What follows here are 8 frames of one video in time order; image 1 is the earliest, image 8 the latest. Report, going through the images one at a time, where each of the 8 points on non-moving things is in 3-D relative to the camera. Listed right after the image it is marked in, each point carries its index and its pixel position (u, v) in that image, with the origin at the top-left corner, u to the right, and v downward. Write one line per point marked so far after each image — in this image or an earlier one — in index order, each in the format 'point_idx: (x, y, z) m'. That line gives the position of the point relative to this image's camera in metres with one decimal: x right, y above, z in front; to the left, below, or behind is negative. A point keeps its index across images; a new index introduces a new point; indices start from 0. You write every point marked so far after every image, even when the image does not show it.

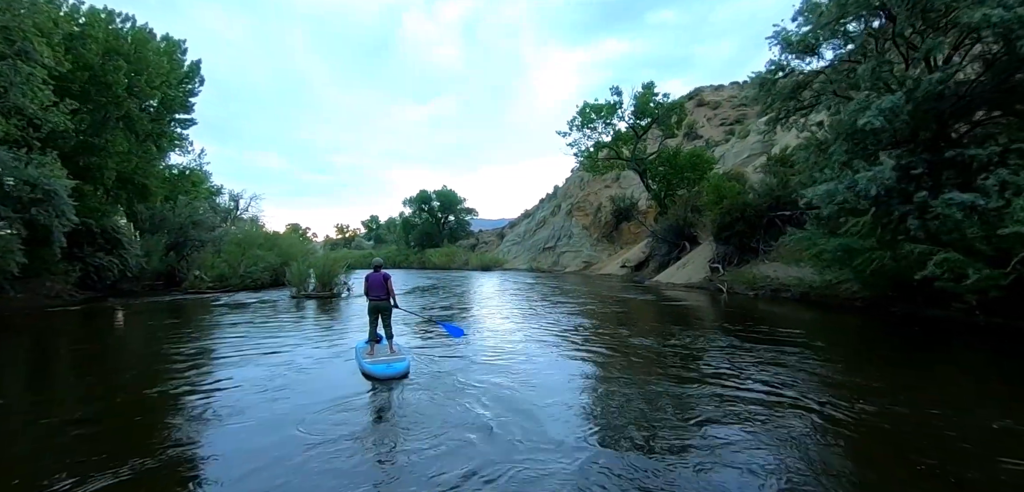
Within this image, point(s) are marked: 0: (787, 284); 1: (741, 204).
0: (+9.1, -1.2, +15.5) m
1: (+8.8, +1.7, +18.4) m
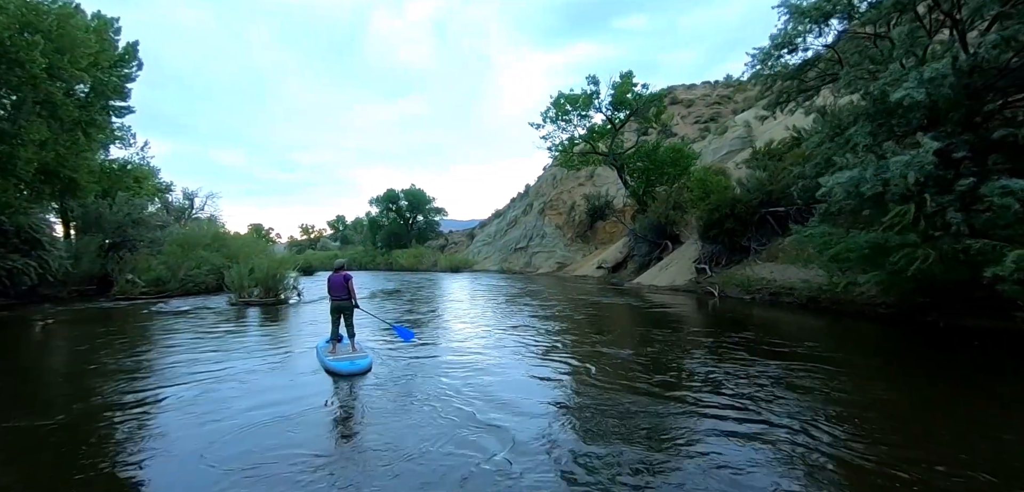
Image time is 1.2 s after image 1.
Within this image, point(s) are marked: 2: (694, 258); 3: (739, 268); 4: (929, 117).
0: (+8.2, -1.2, +14.1) m
1: (+7.8, +1.7, +16.9) m
2: (+7.4, -0.5, +19.3) m
3: (+7.9, -0.8, +16.5) m
4: (+7.5, +2.3, +8.6) m
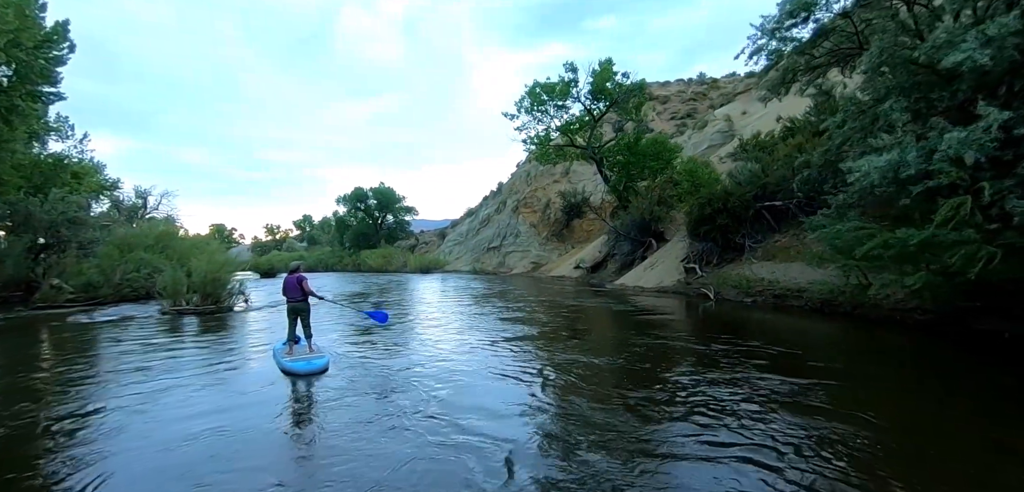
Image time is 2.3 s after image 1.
0: (+7.5, -1.1, +12.8) m
1: (+6.9, +1.8, +15.6) m
2: (+6.4, -0.4, +17.9) m
3: (+7.1, -0.7, +15.1) m
4: (+7.1, +2.4, +7.3) m
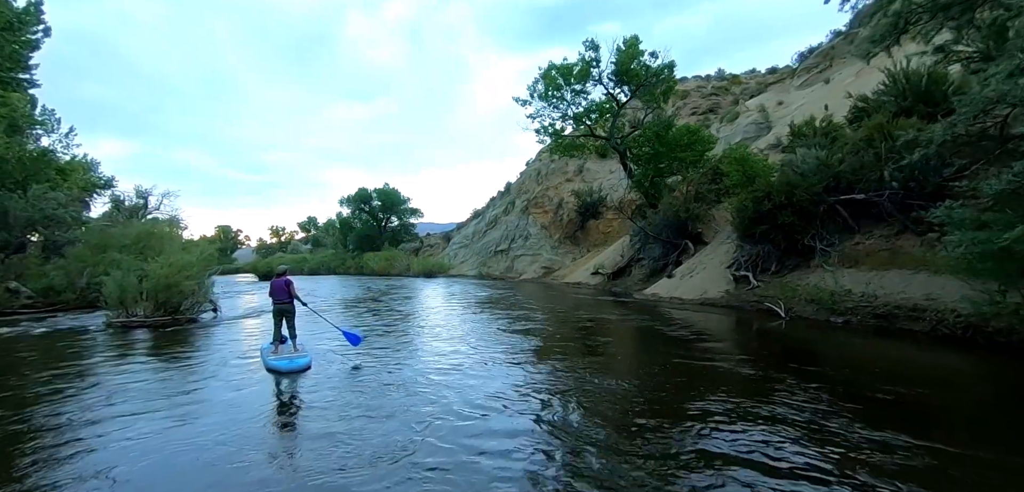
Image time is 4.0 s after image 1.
0: (+7.8, -1.2, +9.9) m
1: (+7.3, +1.7, +12.7) m
2: (+6.8, -0.5, +15.0) m
3: (+7.5, -0.8, +12.2) m
4: (+7.4, +2.3, +4.4) m
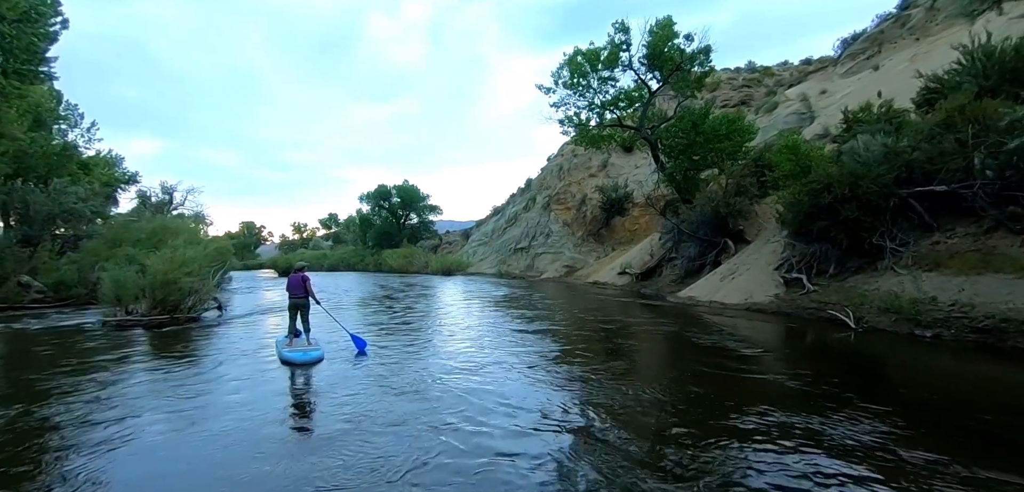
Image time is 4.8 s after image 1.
0: (+8.3, -1.2, +8.3) m
1: (+7.8, +1.7, +11.1) m
2: (+7.4, -0.5, +13.5) m
3: (+8.0, -0.8, +10.6) m
4: (+7.6, +2.3, +2.8) m
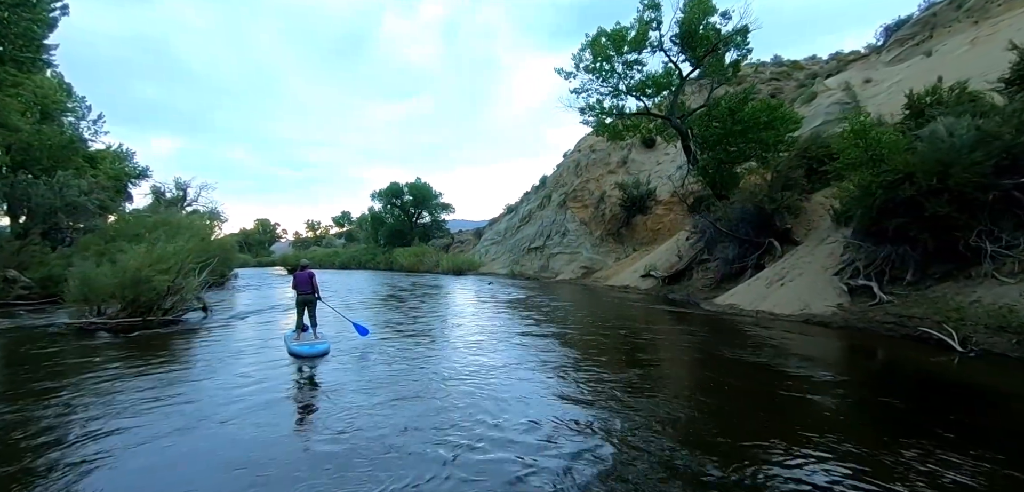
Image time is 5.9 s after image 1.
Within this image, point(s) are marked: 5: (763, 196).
0: (+8.5, -1.2, +6.4) m
1: (+8.2, +1.7, +9.2) m
2: (+7.8, -0.5, +11.6) m
3: (+8.3, -0.9, +8.7) m
4: (+7.8, +2.3, +0.9) m
5: (+7.3, +1.4, +14.0) m
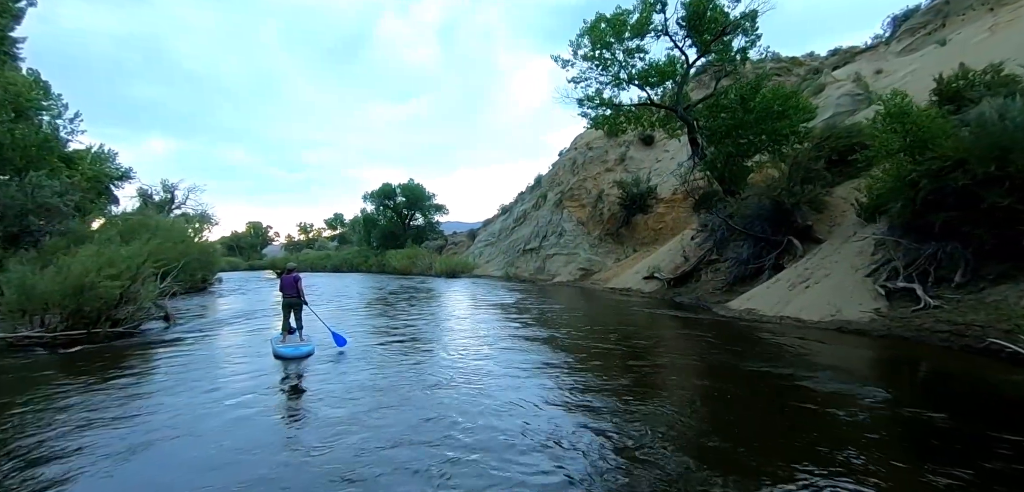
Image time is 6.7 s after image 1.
0: (+8.4, -1.2, +5.2) m
1: (+8.1, +1.7, +8.0) m
2: (+7.7, -0.5, +10.4) m
3: (+8.2, -0.8, +7.5) m
4: (+7.7, +2.4, -0.3) m
5: (+7.2, +1.4, +12.8) m
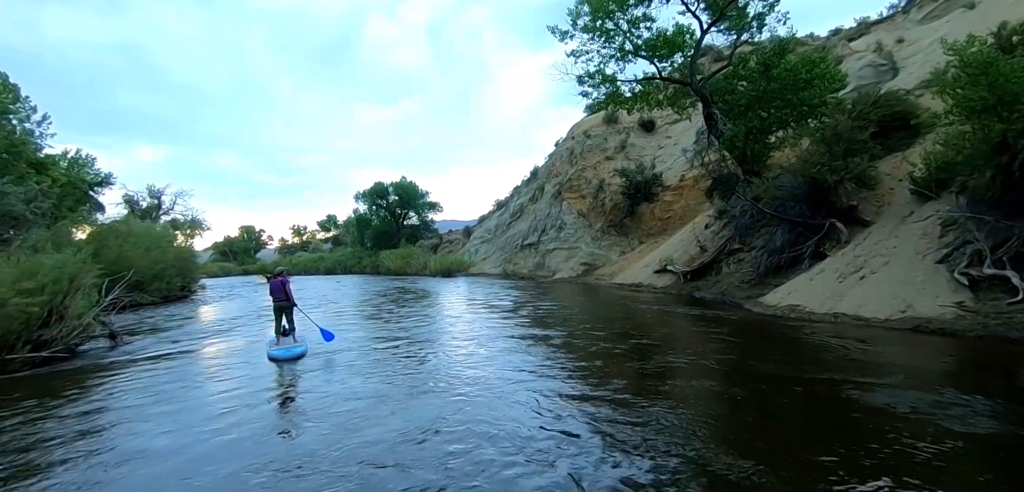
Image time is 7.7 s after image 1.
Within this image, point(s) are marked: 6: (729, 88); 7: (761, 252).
0: (+8.5, -0.8, +3.5) m
1: (+8.0, +2.1, +6.3) m
2: (+7.7, -0.1, +8.7) m
3: (+8.2, -0.5, +5.8) m
4: (+7.7, +2.7, -2.0) m
5: (+7.1, +1.8, +11.1) m
6: (+6.7, +4.9, +14.9) m
7: (+6.6, -0.3, +12.9) m
